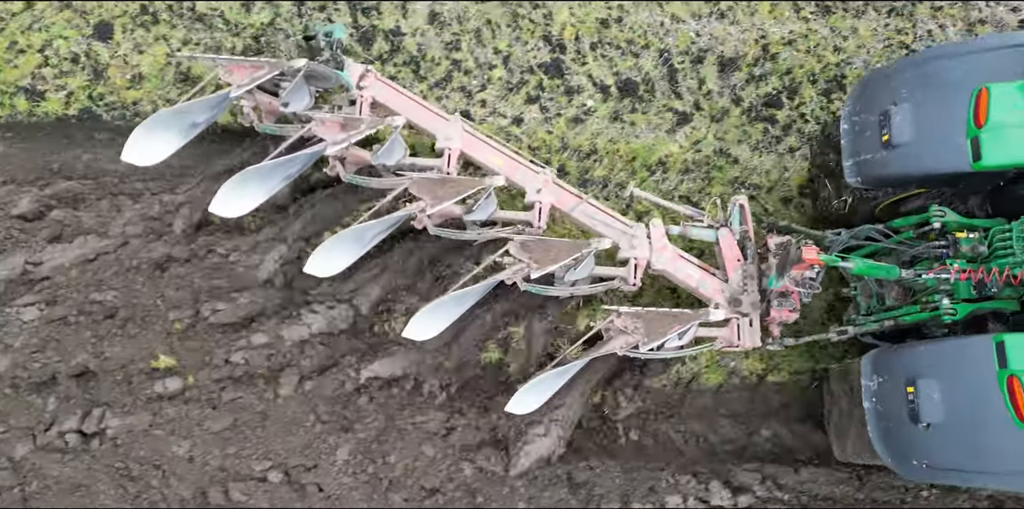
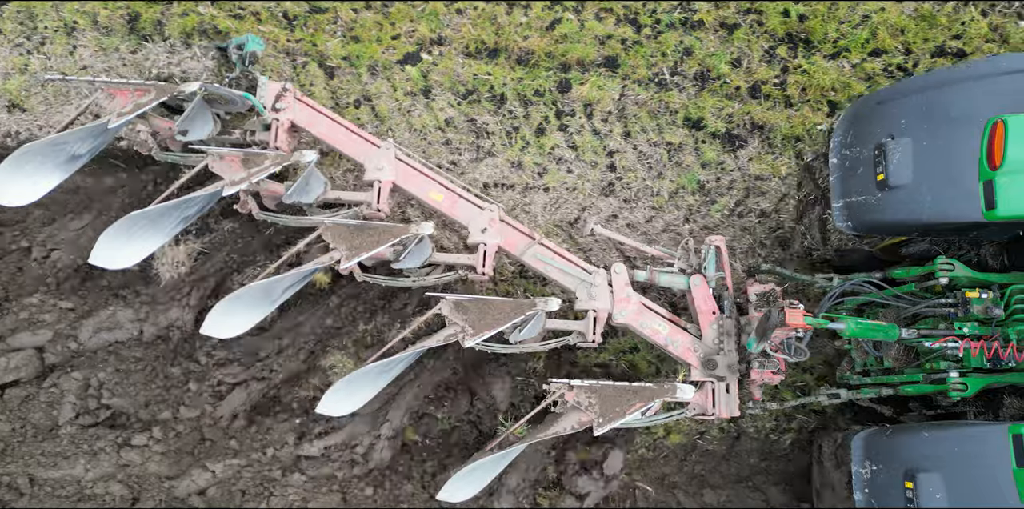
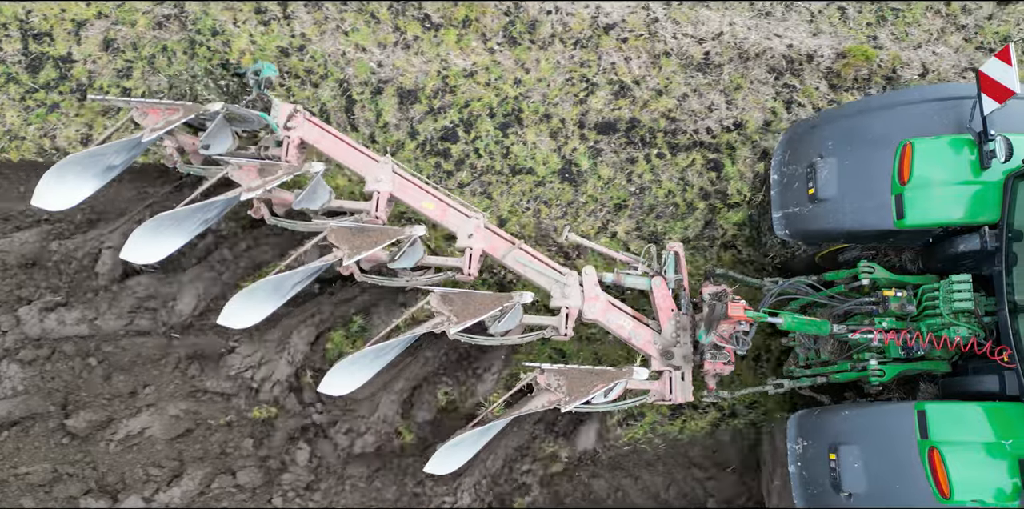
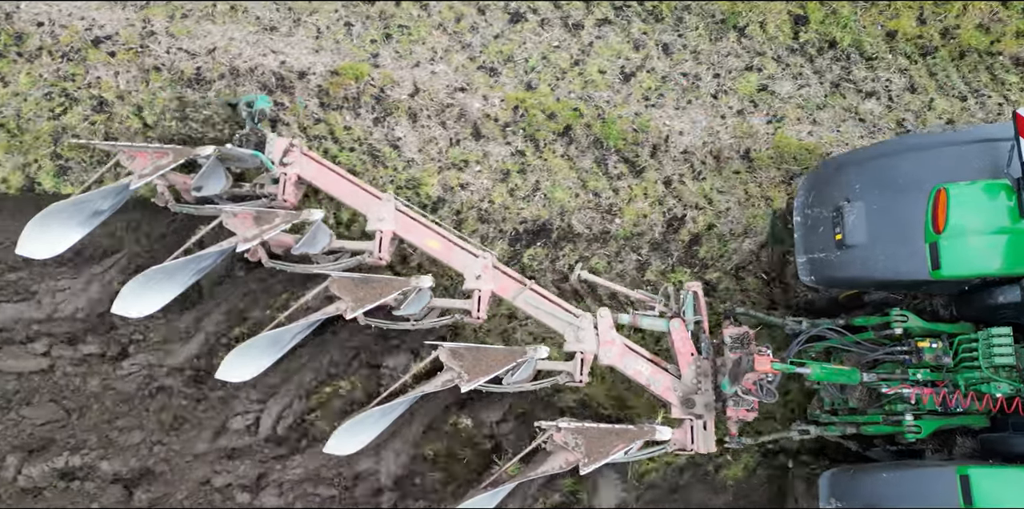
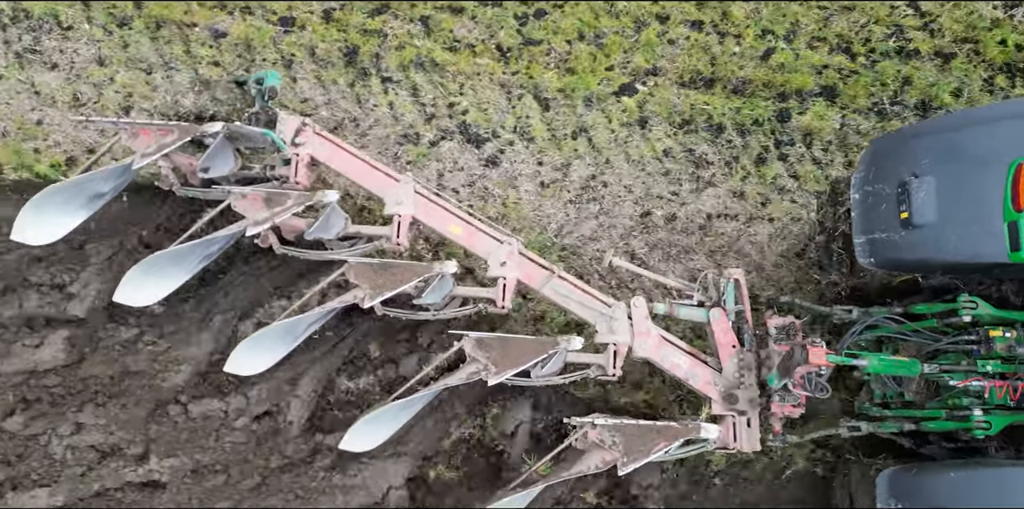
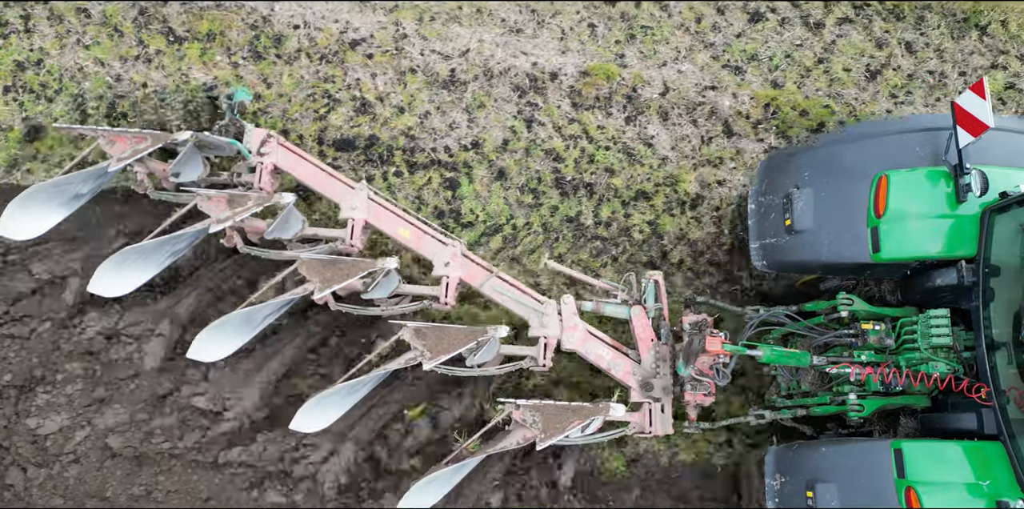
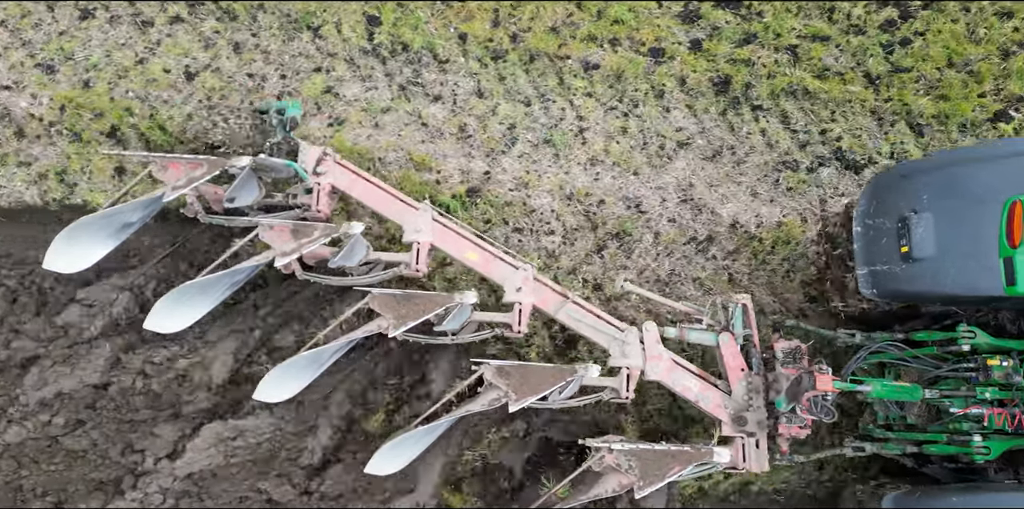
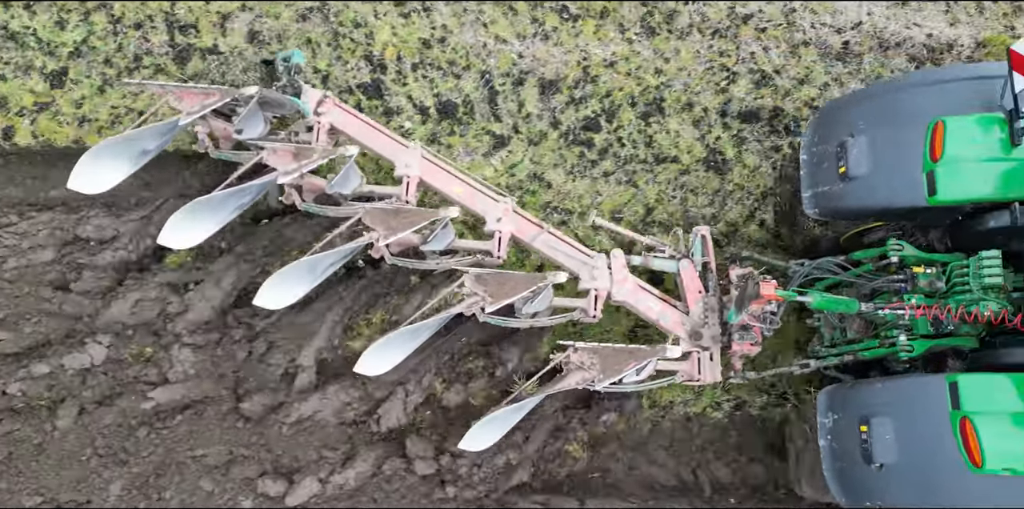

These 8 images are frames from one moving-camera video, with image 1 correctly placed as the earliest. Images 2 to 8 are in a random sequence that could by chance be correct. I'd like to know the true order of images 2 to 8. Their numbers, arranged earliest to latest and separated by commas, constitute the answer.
8, 3, 6, 4, 7, 5, 2
